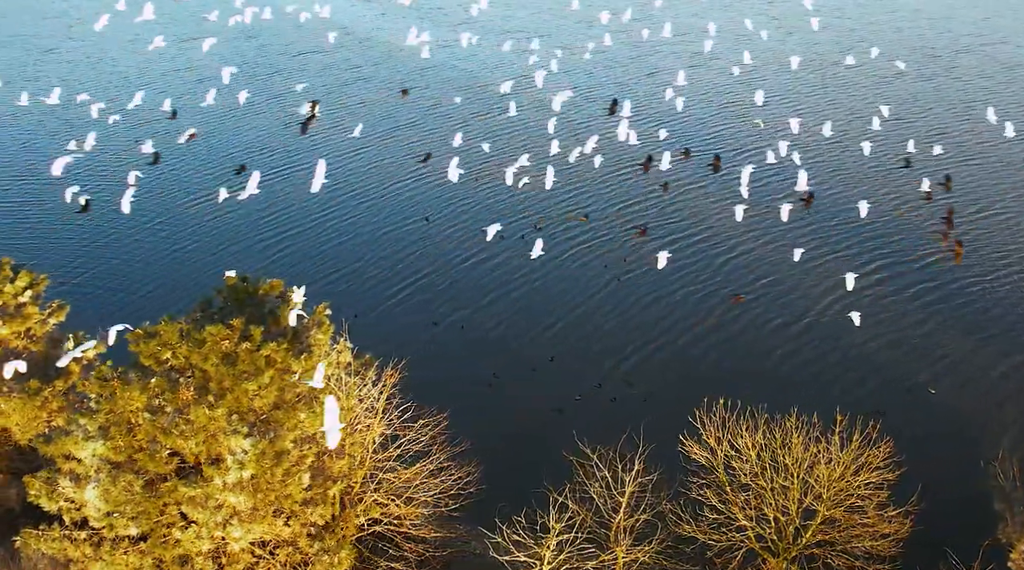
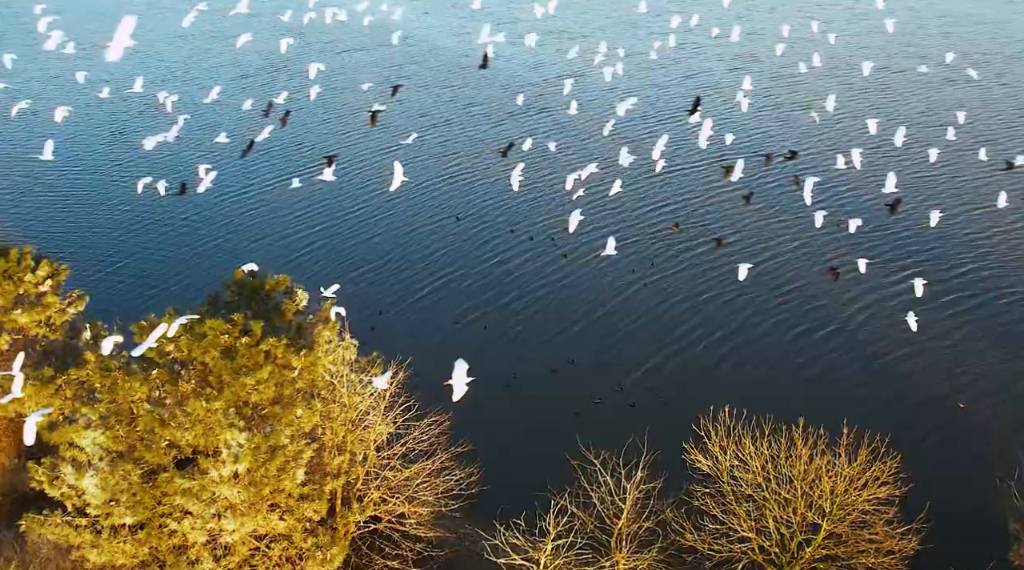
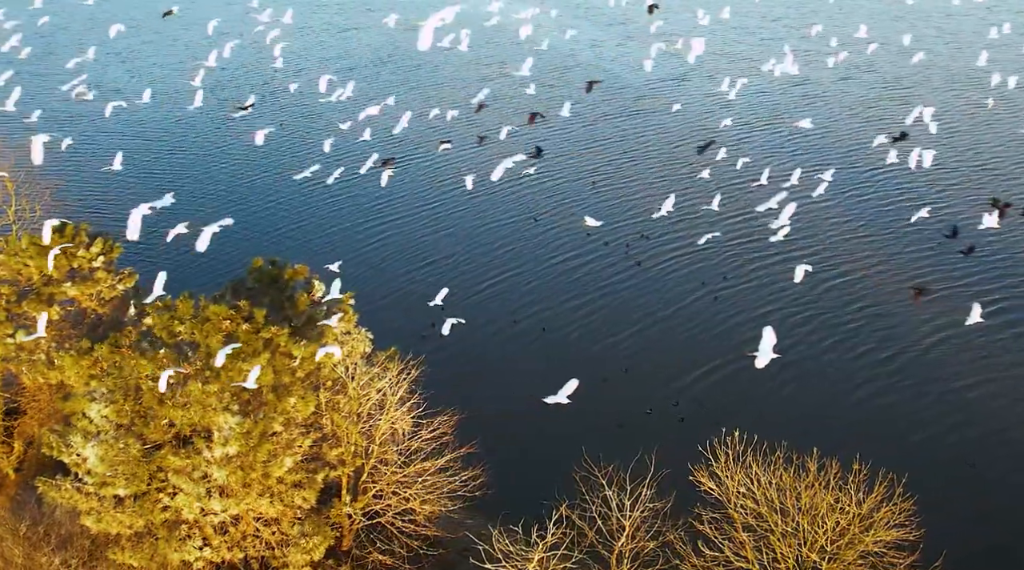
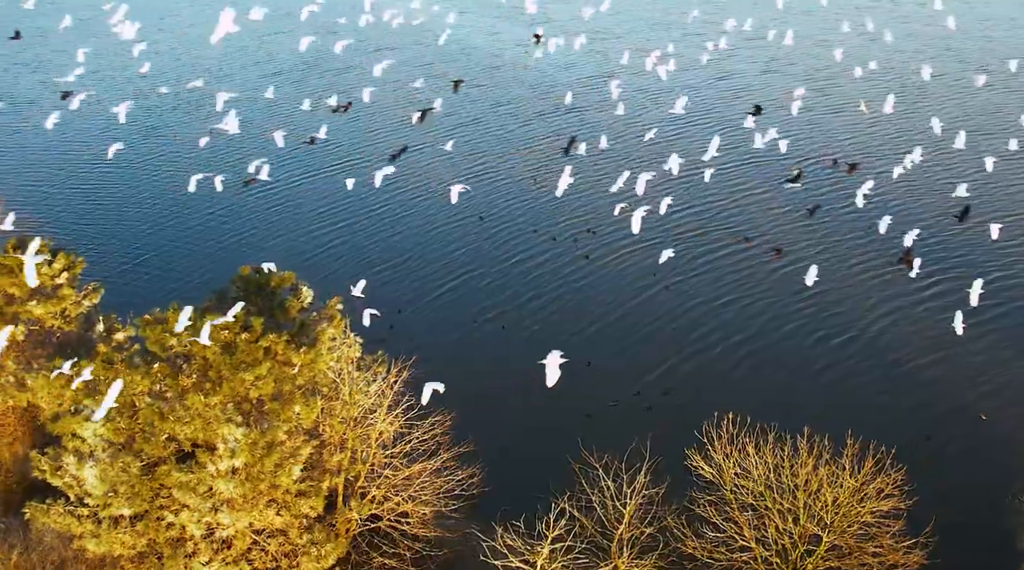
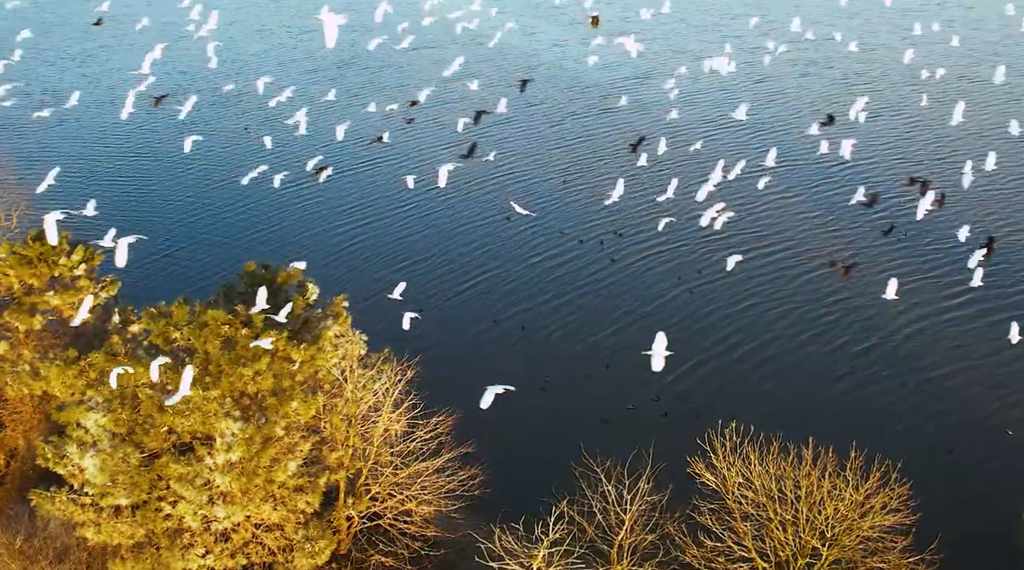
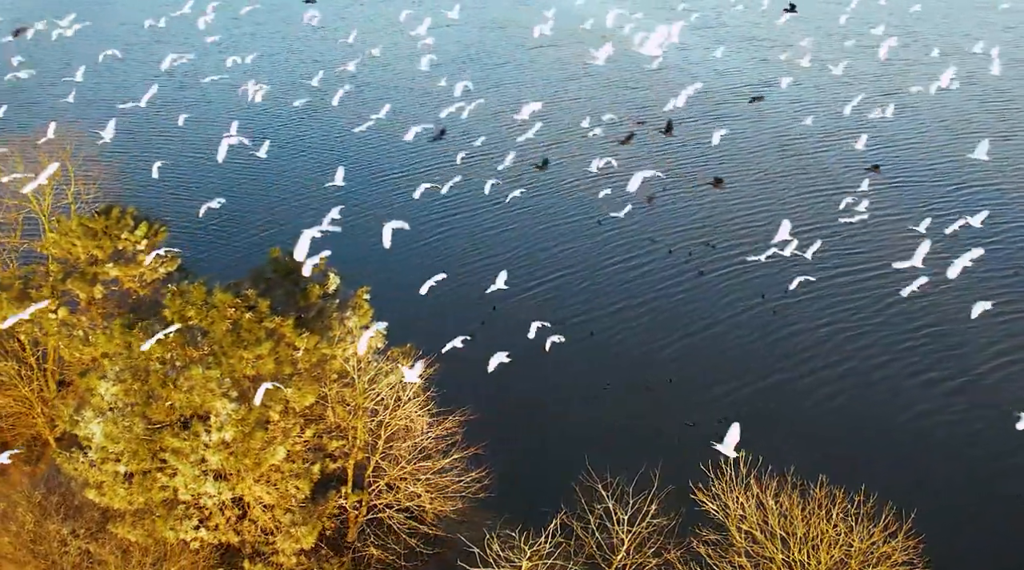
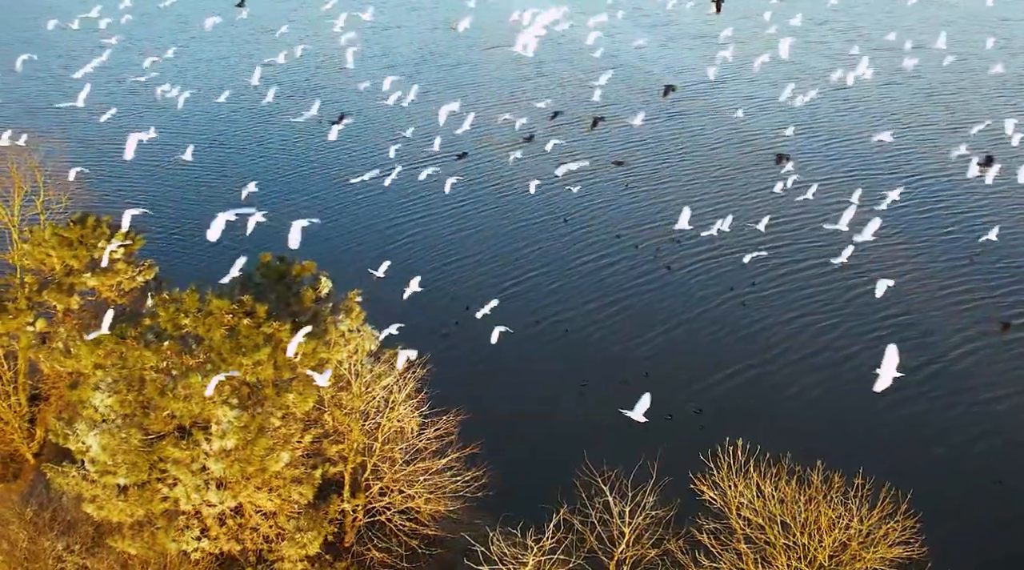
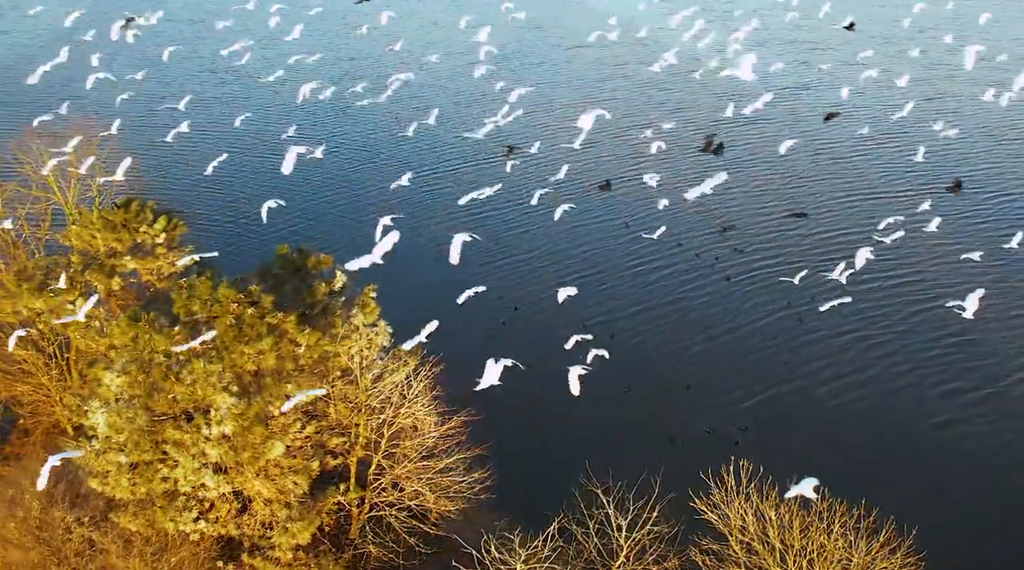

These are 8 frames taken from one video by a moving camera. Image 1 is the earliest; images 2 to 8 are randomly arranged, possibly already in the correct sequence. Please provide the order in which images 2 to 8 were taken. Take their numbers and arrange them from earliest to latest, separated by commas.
2, 4, 5, 3, 7, 6, 8
